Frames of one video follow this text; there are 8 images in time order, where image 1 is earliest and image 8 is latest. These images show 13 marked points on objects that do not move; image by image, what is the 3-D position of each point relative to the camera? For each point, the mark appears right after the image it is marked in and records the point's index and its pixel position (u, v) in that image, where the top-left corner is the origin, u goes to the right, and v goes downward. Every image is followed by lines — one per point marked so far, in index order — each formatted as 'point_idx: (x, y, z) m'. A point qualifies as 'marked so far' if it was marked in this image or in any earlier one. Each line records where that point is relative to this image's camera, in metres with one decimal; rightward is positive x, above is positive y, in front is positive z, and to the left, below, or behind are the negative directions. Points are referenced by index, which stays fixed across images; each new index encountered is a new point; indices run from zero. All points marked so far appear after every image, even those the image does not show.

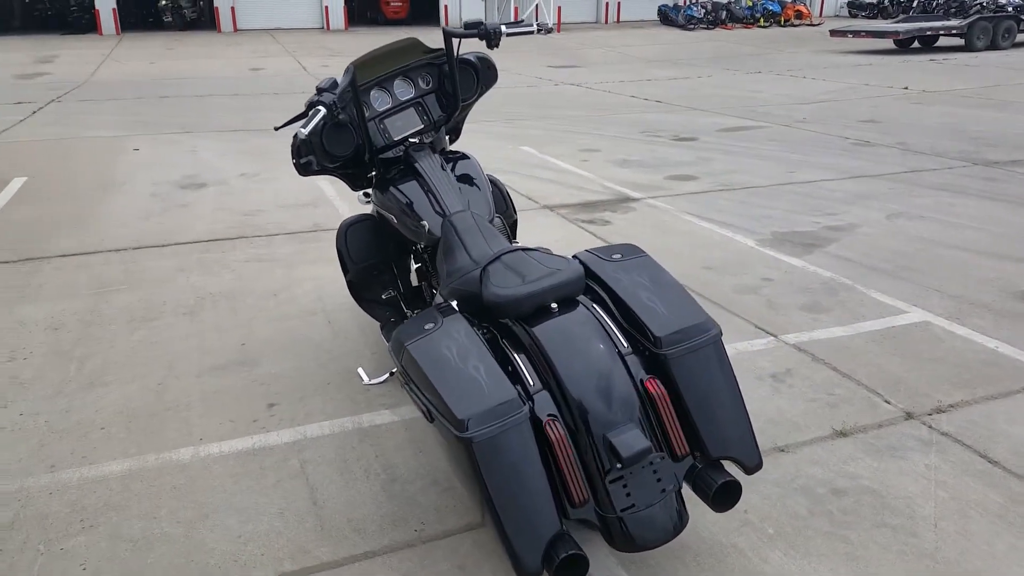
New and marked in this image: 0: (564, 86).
0: (+1.3, +4.7, +17.0) m
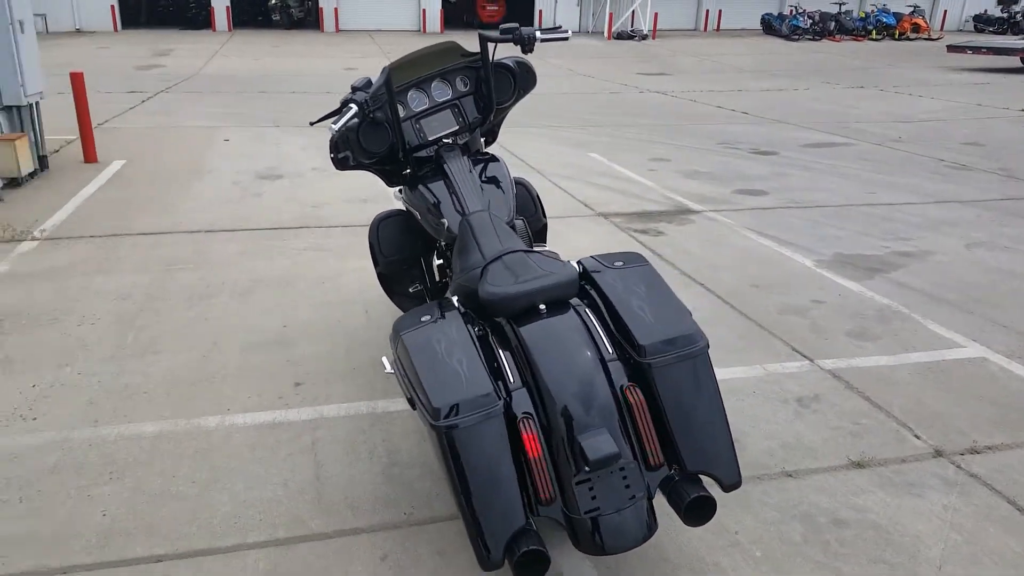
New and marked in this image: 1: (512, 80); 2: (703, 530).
0: (+3.2, +4.4, +16.8) m
1: (0.0, +1.0, +3.6) m
2: (+0.7, -0.9, +2.6) m
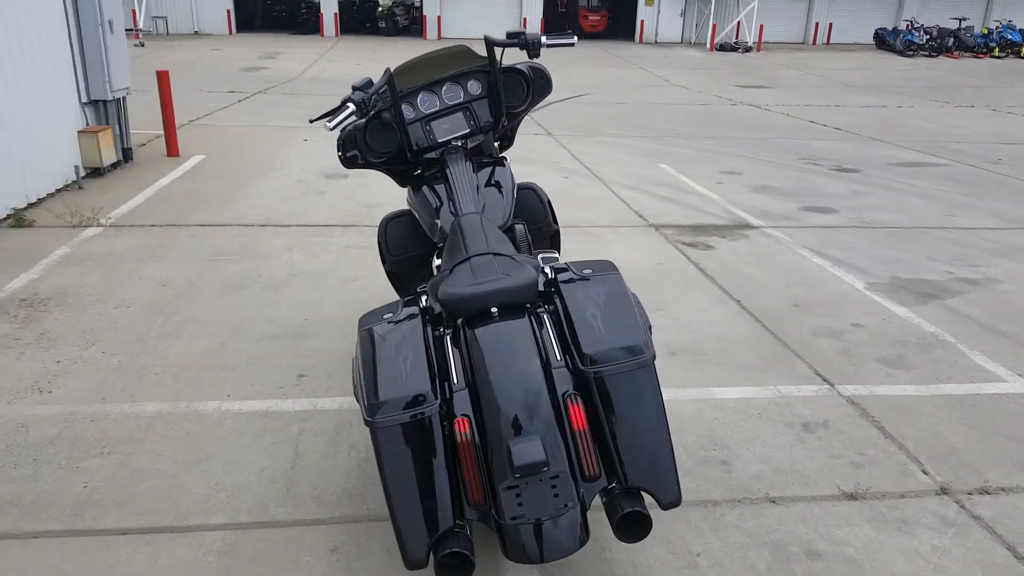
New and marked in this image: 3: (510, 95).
0: (+5.1, +4.0, +16.4) m
1: (0.0, +1.0, +3.6) m
2: (+0.5, -0.9, +2.5) m
3: (0.0, +0.9, +3.6) m
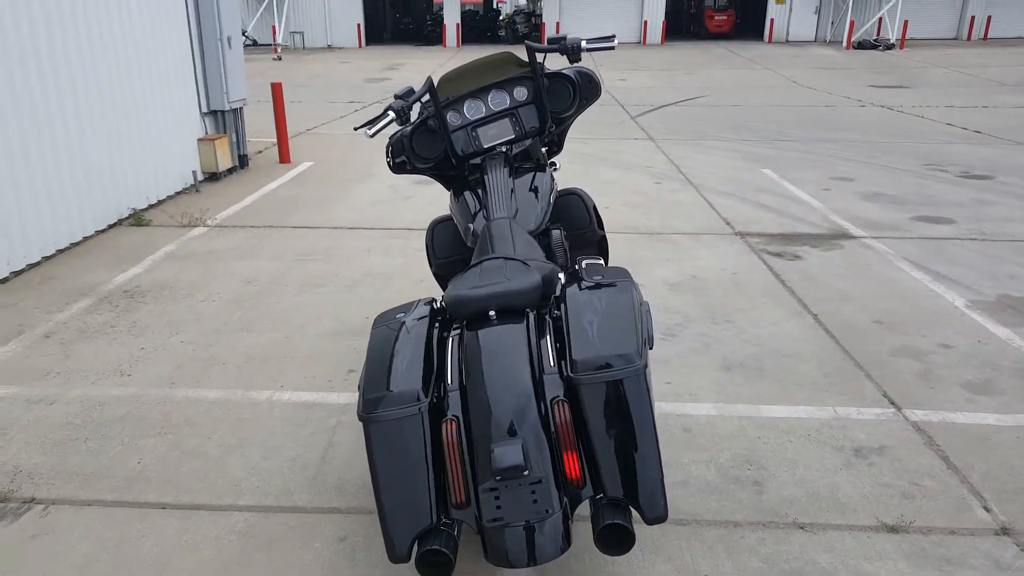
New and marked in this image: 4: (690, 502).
0: (+7.4, +3.7, +15.4) m
1: (+0.3, +1.0, +3.6) m
2: (+0.5, -0.9, +2.5) m
3: (+0.2, +0.9, +3.6) m
4: (+0.7, -0.8, +2.8) m
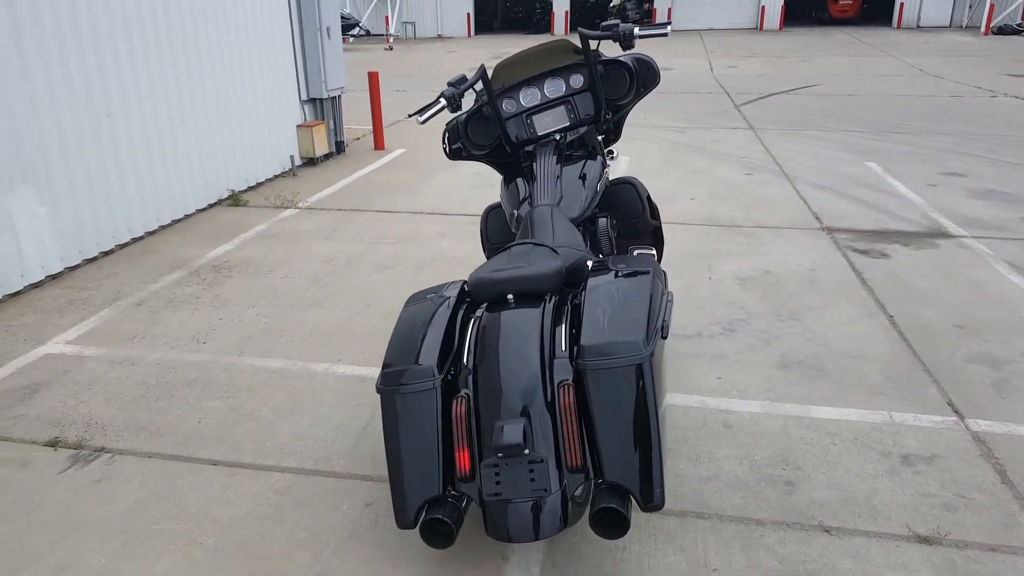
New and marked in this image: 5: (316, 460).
0: (+9.3, +3.7, +14.3) m
1: (+0.5, +1.0, +3.6) m
2: (+0.6, -0.9, +2.4) m
3: (+0.5, +1.0, +3.6) m
4: (+0.8, -0.8, +2.7) m
5: (-0.8, -0.7, +3.0) m
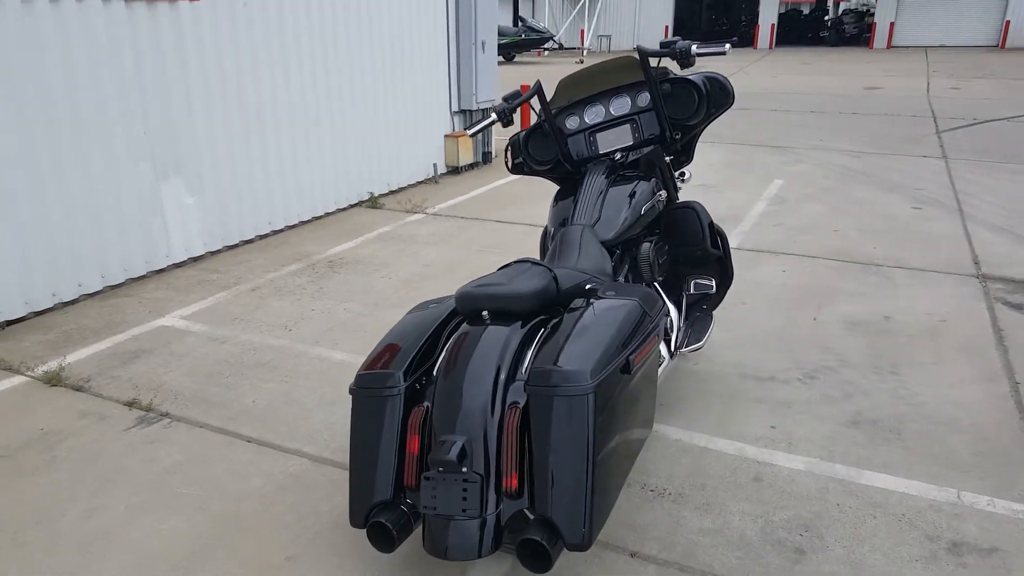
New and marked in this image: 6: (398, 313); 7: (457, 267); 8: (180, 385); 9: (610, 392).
0: (+12.1, +2.4, +11.7) m
1: (+0.8, +0.9, +3.4) m
2: (+0.4, -1.0, +2.3) m
3: (+0.8, +0.8, +3.5) m
4: (+0.7, -0.9, +2.5) m
5: (-0.8, -0.7, +3.1) m
6: (-0.7, -0.2, +4.7) m
7: (-0.4, +0.2, +5.6) m
8: (-1.6, -0.5, +3.7) m
9: (+0.3, -0.3, +2.2) m
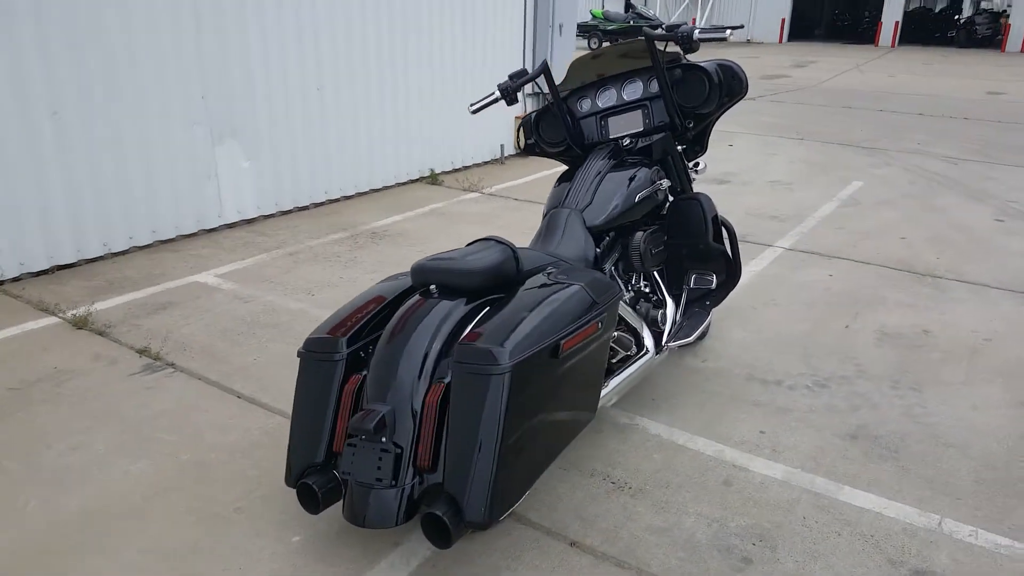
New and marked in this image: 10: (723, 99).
0: (+13.2, +1.6, +10.1) m
1: (+0.9, +0.9, +3.3) m
2: (+0.2, -0.9, +2.3) m
3: (+0.8, +0.9, +3.3) m
4: (+0.5, -0.9, +2.5) m
5: (-0.9, -0.5, +3.2) m
6: (-0.6, 0.0, +4.8) m
7: (-0.1, +0.3, +5.7) m
8: (-1.7, -0.3, +3.9) m
9: (+0.1, -0.3, +2.1) m
10: (+1.0, +0.8, +3.3) m
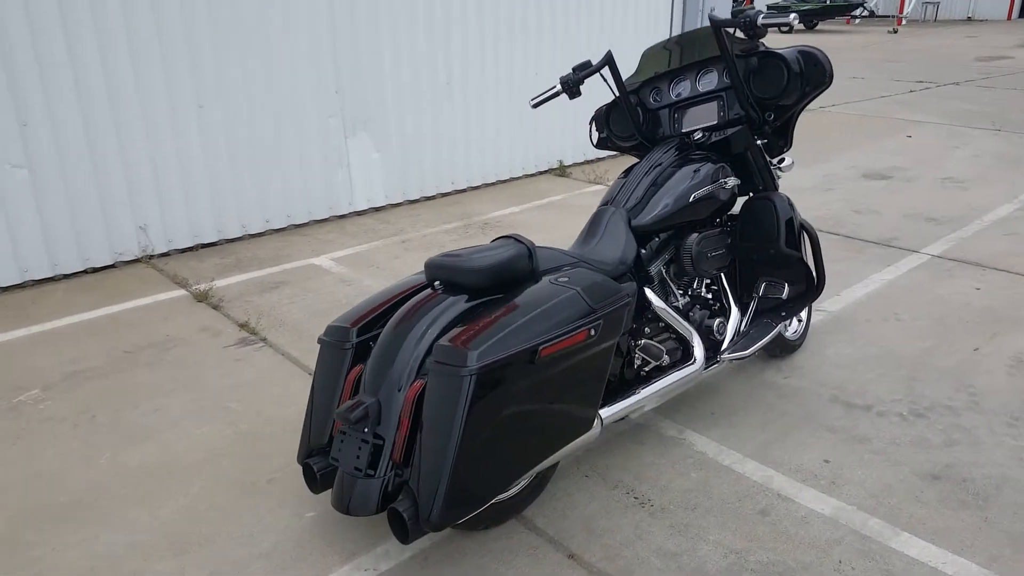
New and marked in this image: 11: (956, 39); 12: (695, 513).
0: (+14.7, +1.0, +6.6) m
1: (+1.1, +0.9, +3.0) m
2: (+0.1, -1.0, +2.2) m
3: (+1.1, +0.8, +3.1) m
4: (+0.4, -0.9, +2.3) m
5: (-0.6, -0.5, +3.4) m
6: (0.0, +0.1, +4.8) m
7: (+0.7, +0.4, +5.5) m
8: (-1.3, -0.2, +4.2) m
9: (0.0, -0.3, +2.1) m
10: (+1.2, +0.8, +3.0) m
11: (+10.8, +6.5, +19.3) m
12: (+0.6, -0.8, +2.6) m
